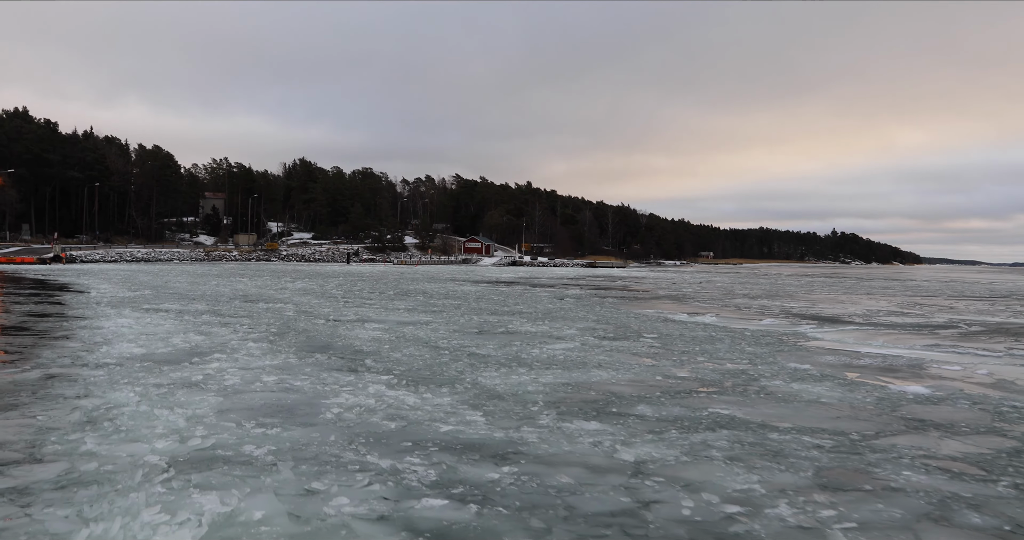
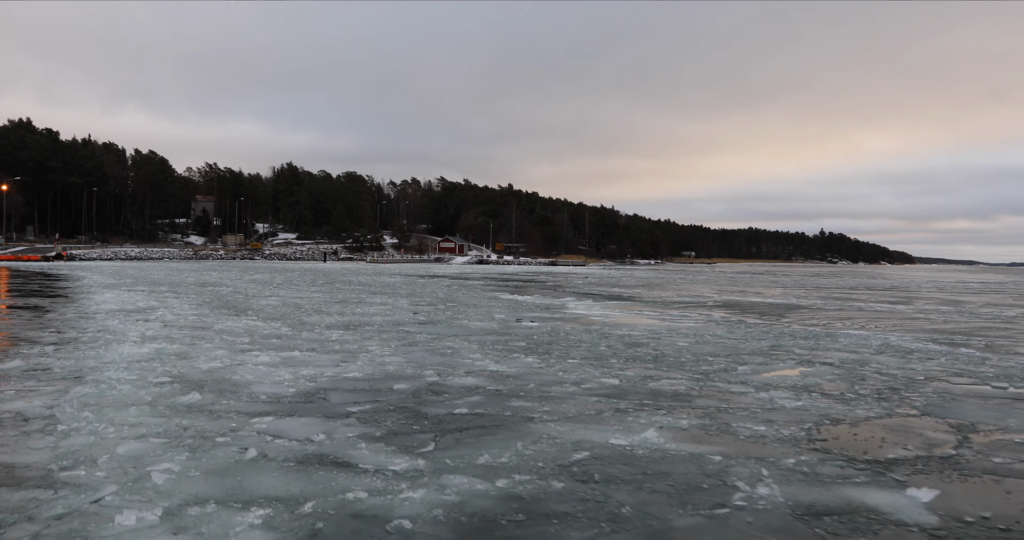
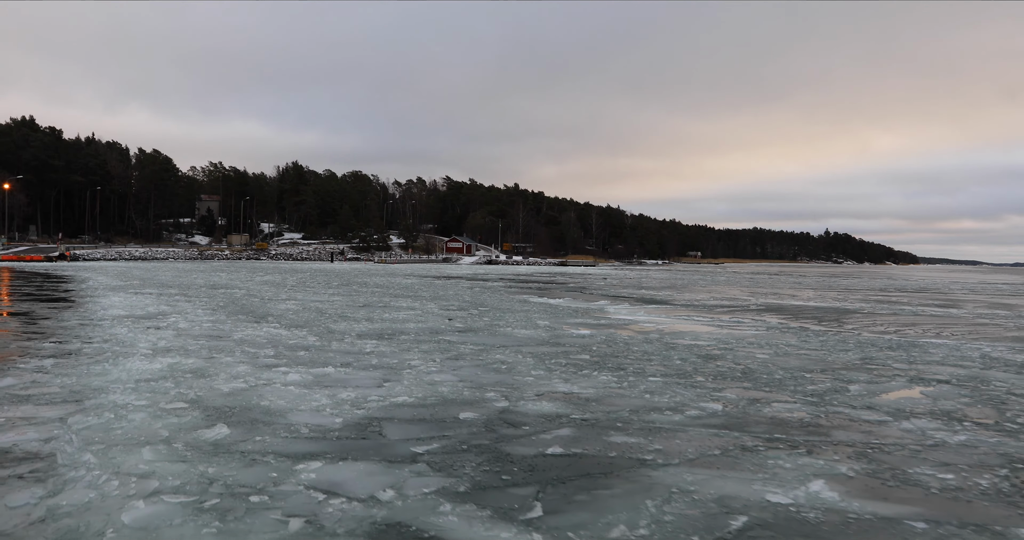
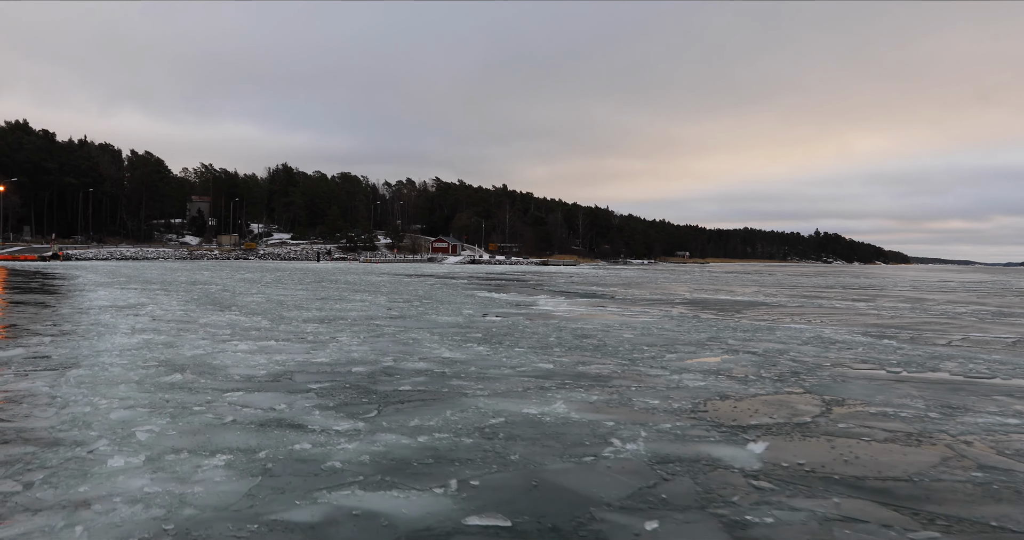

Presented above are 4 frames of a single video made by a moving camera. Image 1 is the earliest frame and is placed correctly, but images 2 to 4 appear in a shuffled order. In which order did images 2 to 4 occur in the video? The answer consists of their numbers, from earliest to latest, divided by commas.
3, 2, 4
